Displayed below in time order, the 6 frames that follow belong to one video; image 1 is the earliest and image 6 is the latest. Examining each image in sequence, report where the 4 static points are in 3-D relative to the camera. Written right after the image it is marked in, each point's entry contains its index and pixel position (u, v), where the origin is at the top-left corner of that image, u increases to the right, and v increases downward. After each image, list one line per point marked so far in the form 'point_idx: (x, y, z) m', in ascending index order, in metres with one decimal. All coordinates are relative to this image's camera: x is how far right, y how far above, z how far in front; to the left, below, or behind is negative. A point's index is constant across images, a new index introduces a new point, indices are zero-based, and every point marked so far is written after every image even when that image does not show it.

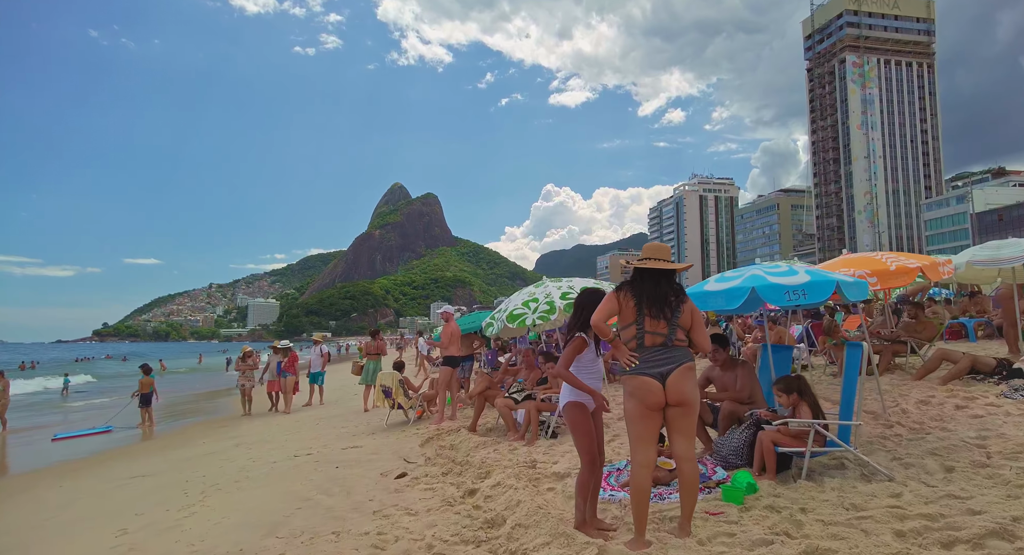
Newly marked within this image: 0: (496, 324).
0: (-0.2, -0.6, +6.6) m
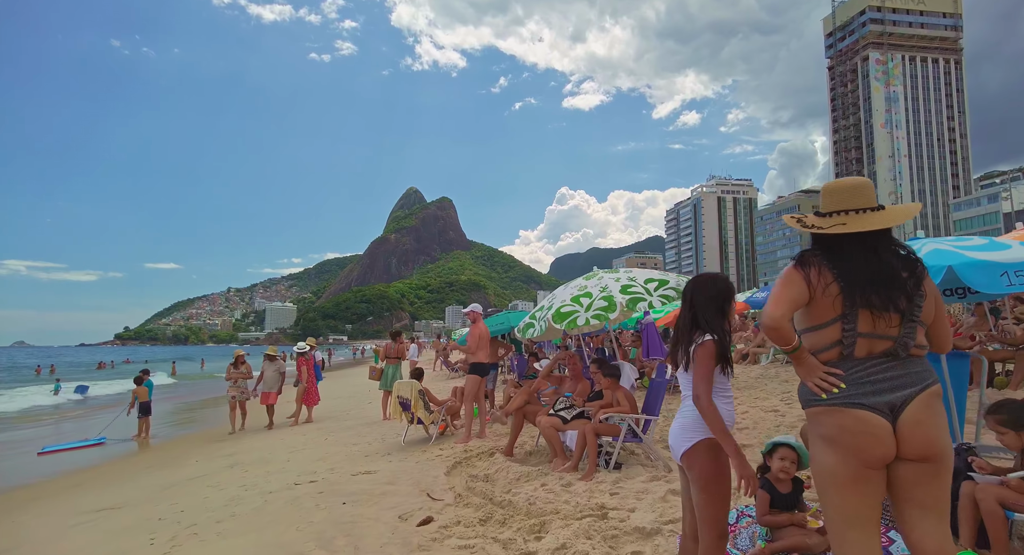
0: (+0.3, -0.5, +5.4) m
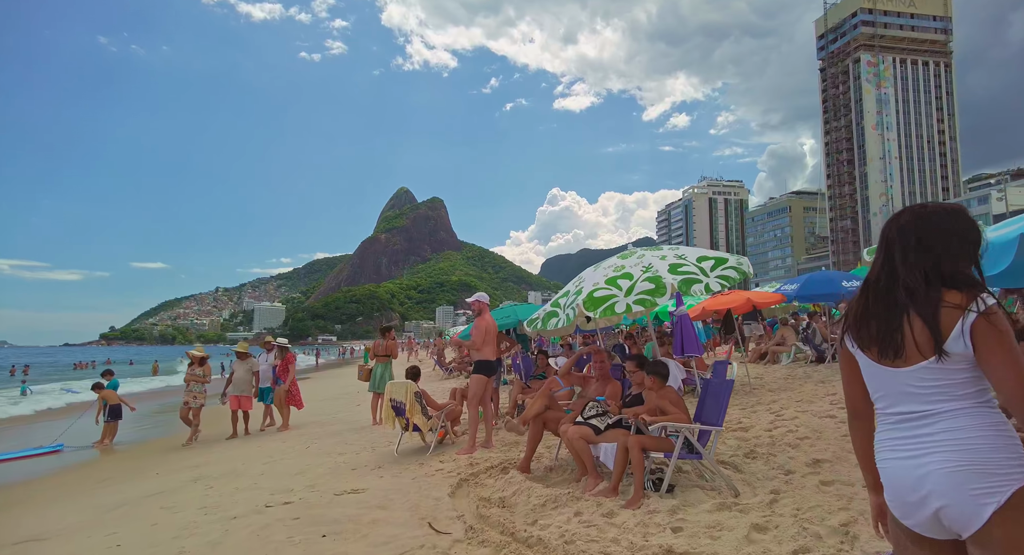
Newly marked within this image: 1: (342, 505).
0: (+0.4, -0.3, +4.4) m
1: (-1.4, -1.9, +4.5) m
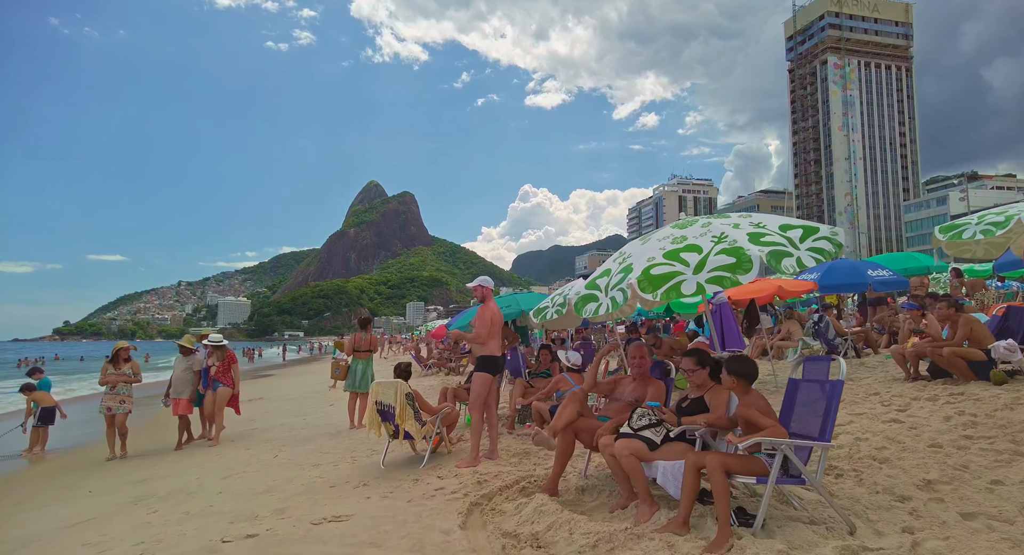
0: (+0.6, -0.1, +3.5) m
1: (-1.2, -1.7, +3.5) m
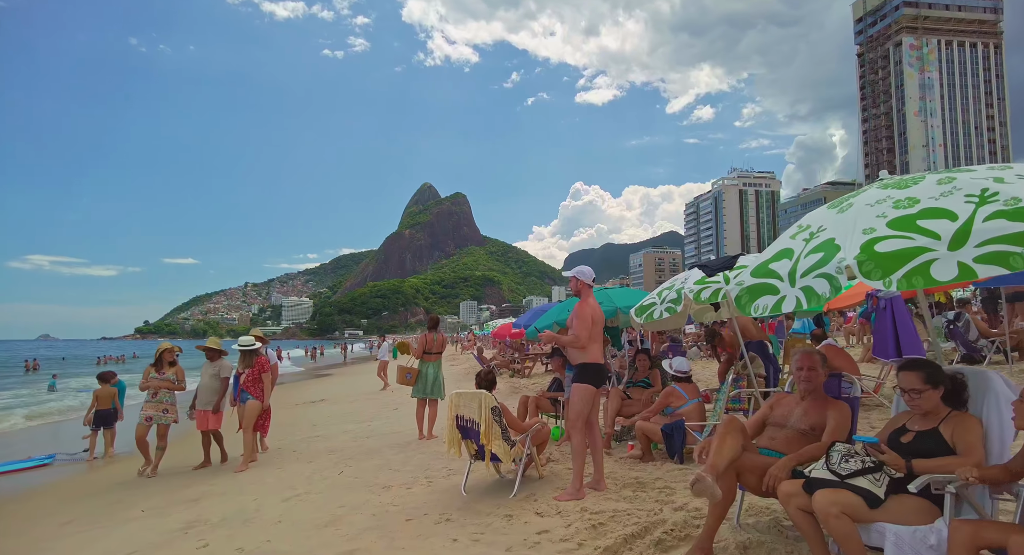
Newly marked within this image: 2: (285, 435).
0: (+1.3, -0.1, +2.5) m
1: (-0.5, -1.6, +2.7) m
2: (-3.4, -2.3, +8.0) m
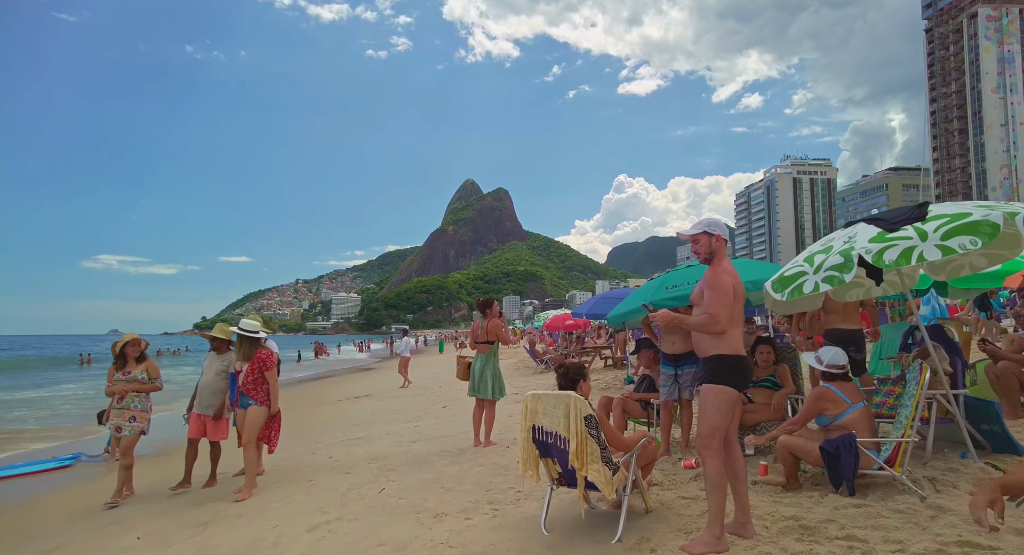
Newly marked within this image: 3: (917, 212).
0: (+1.7, +0.2, +1.1) m
1: (-0.1, -1.4, +1.4) m
2: (-2.5, -2.1, +7.0) m
3: (+2.6, +0.4, +3.4) m
